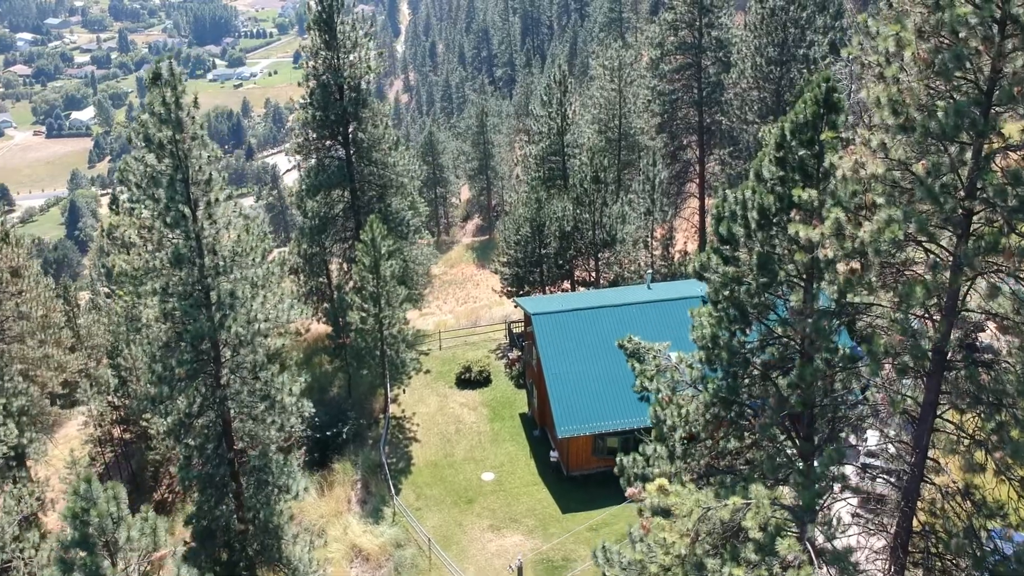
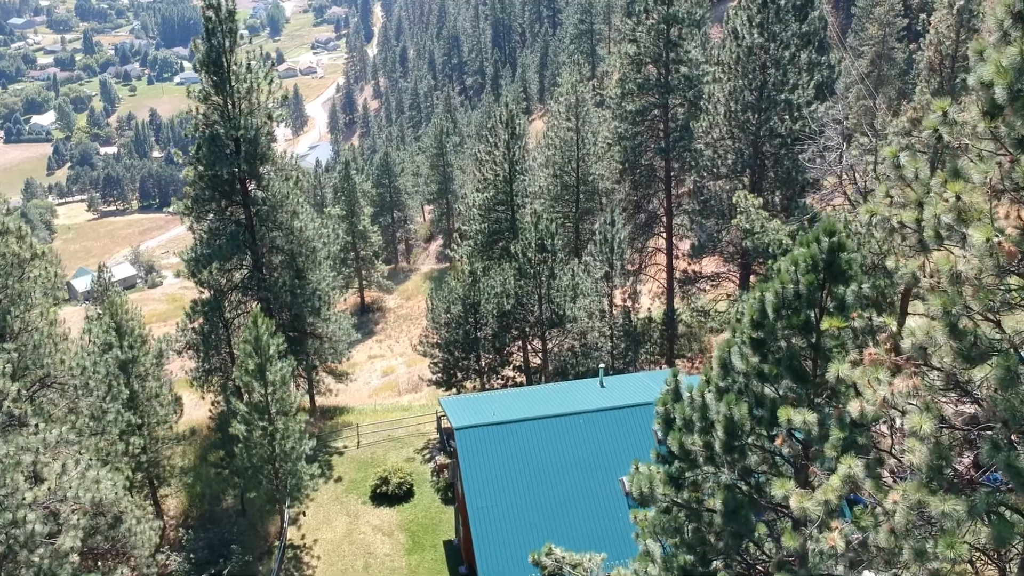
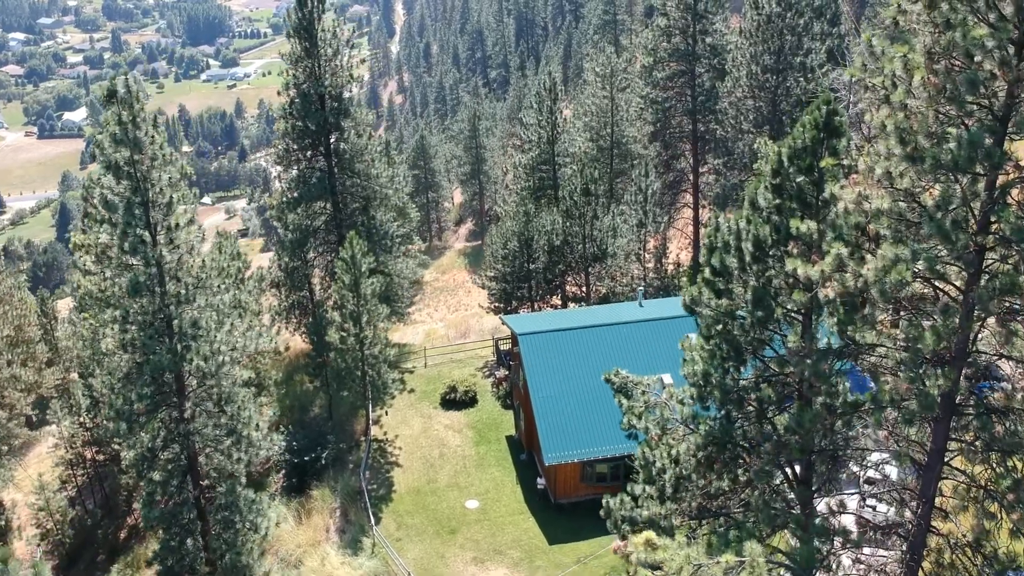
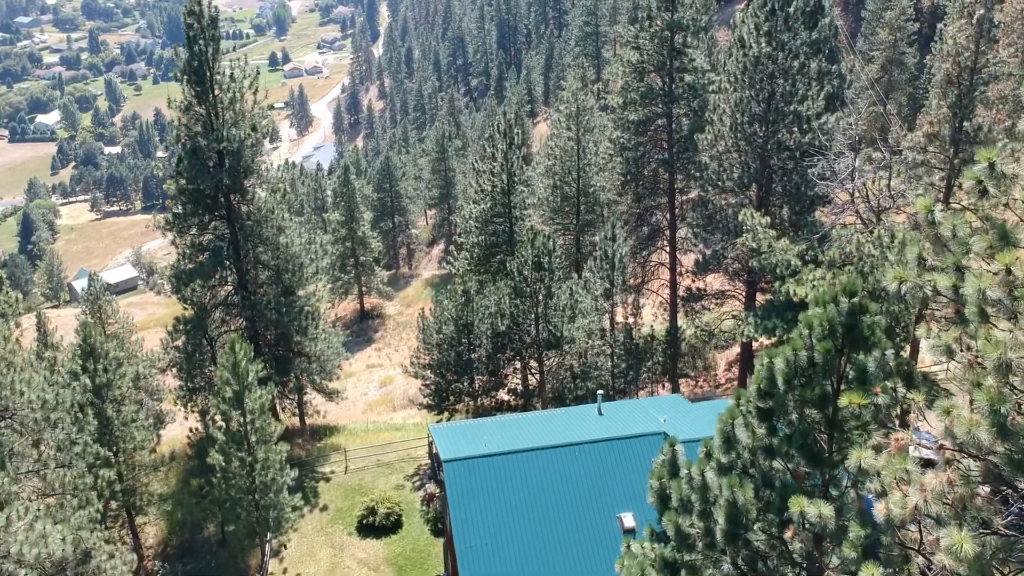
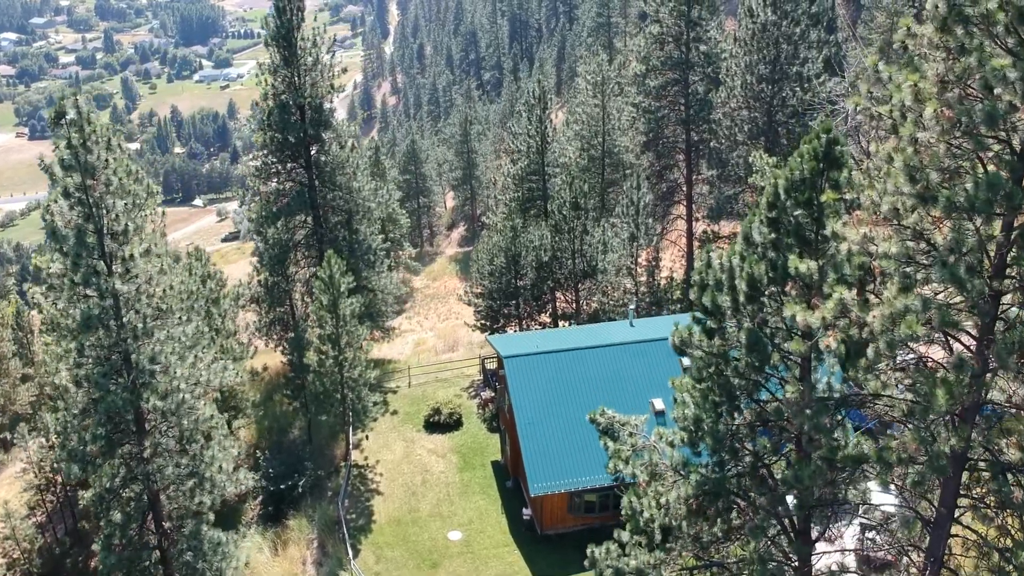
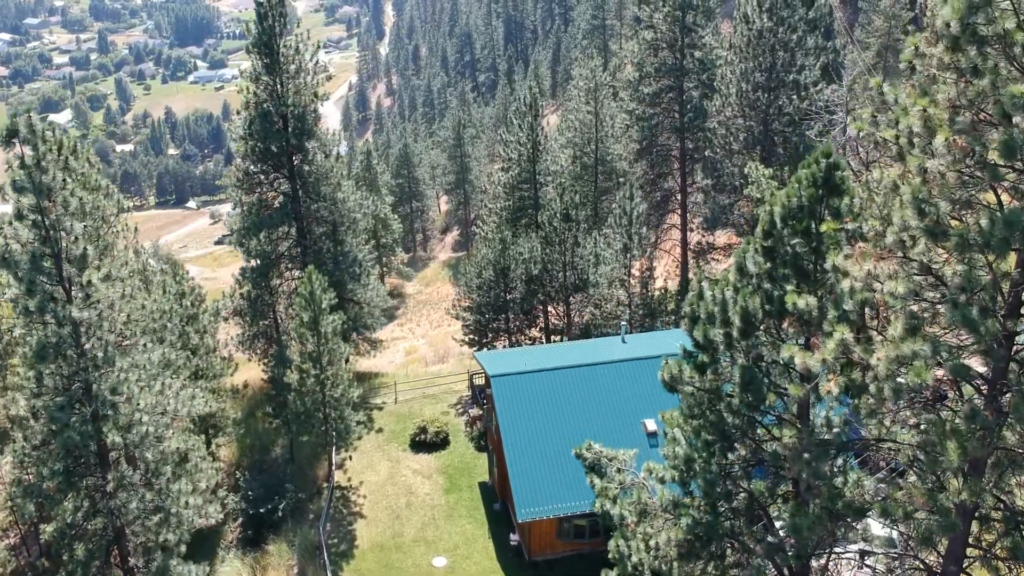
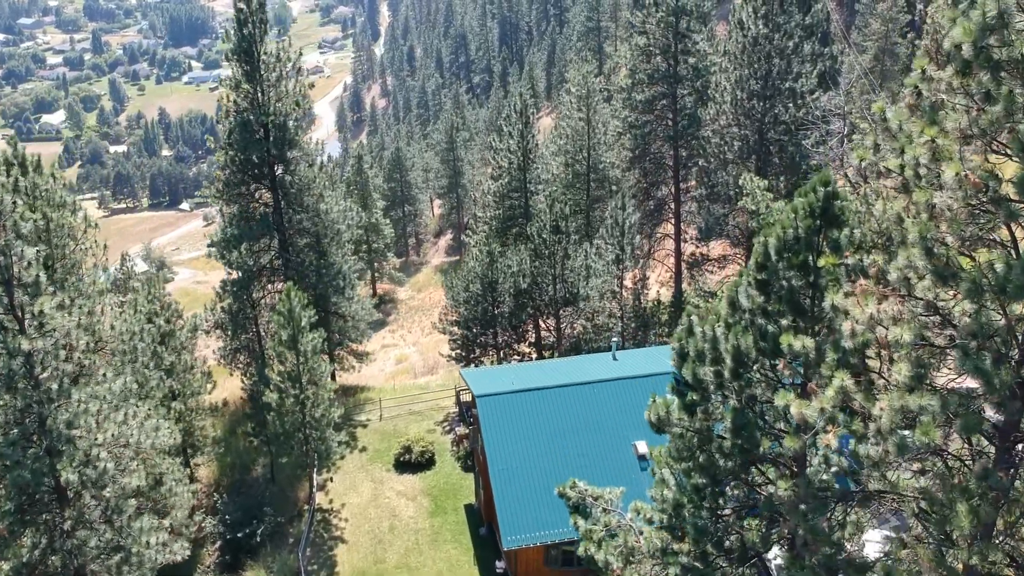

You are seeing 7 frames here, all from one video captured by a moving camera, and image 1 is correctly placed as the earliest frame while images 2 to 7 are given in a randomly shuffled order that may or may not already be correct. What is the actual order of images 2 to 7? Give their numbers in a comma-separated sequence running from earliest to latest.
3, 5, 6, 7, 2, 4
